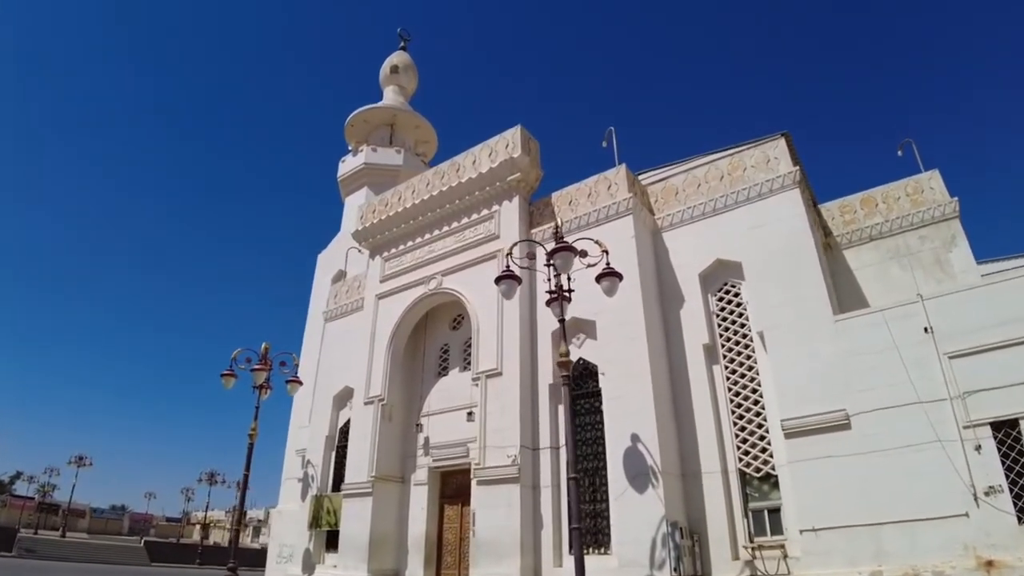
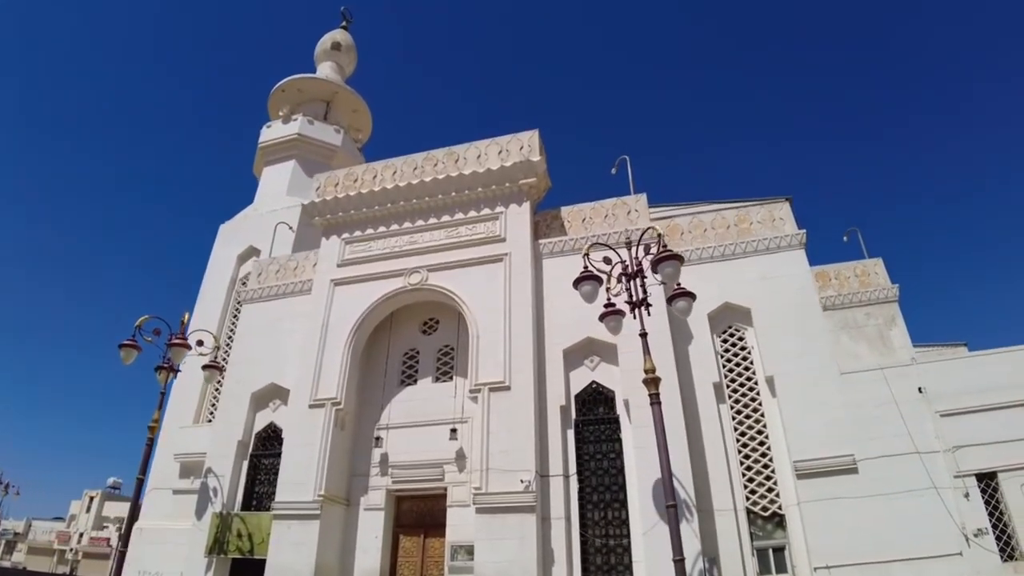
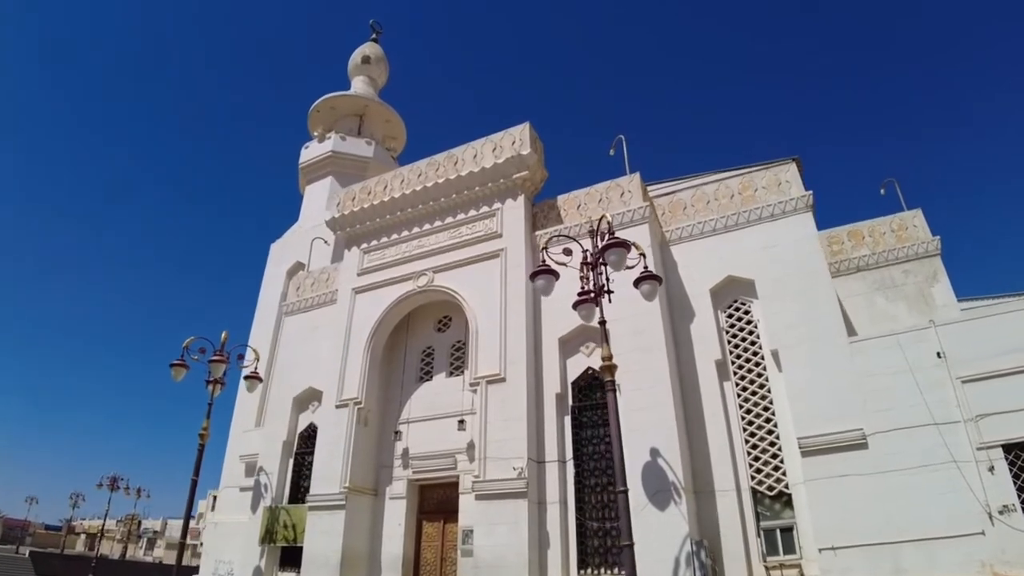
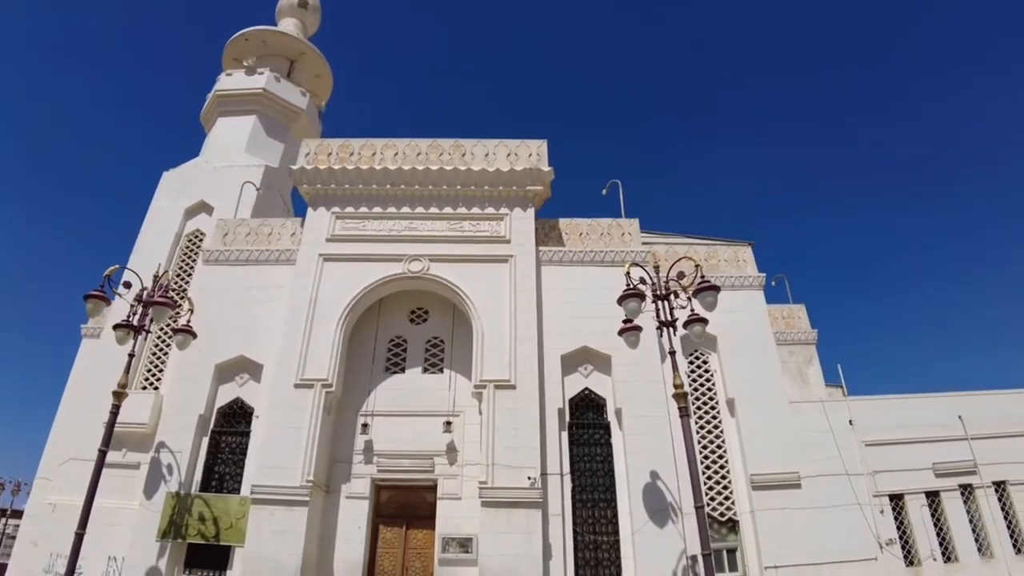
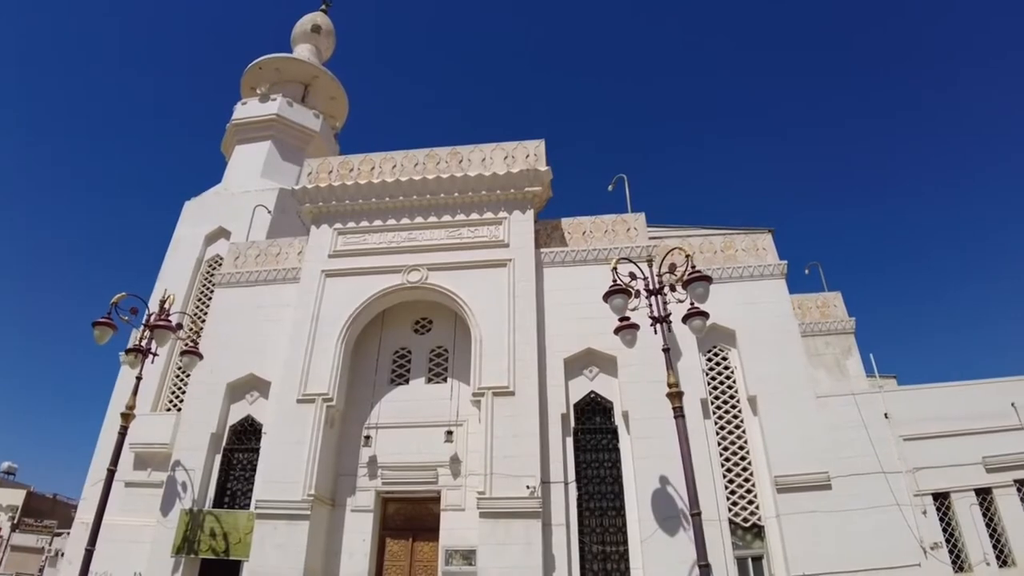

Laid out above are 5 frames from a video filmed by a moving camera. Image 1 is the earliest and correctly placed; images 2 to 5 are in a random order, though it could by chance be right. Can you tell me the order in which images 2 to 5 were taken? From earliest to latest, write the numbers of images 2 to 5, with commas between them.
3, 2, 5, 4
